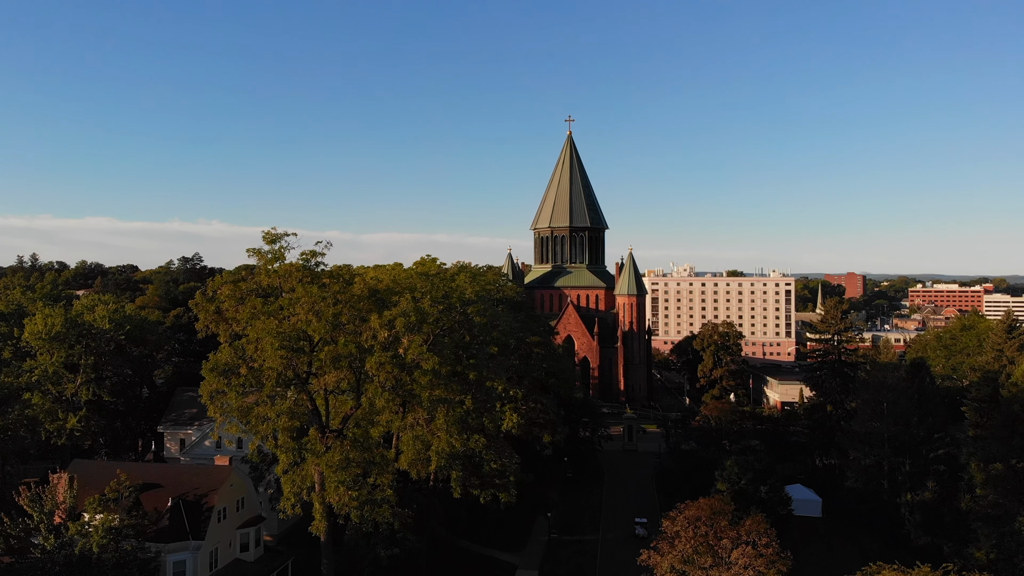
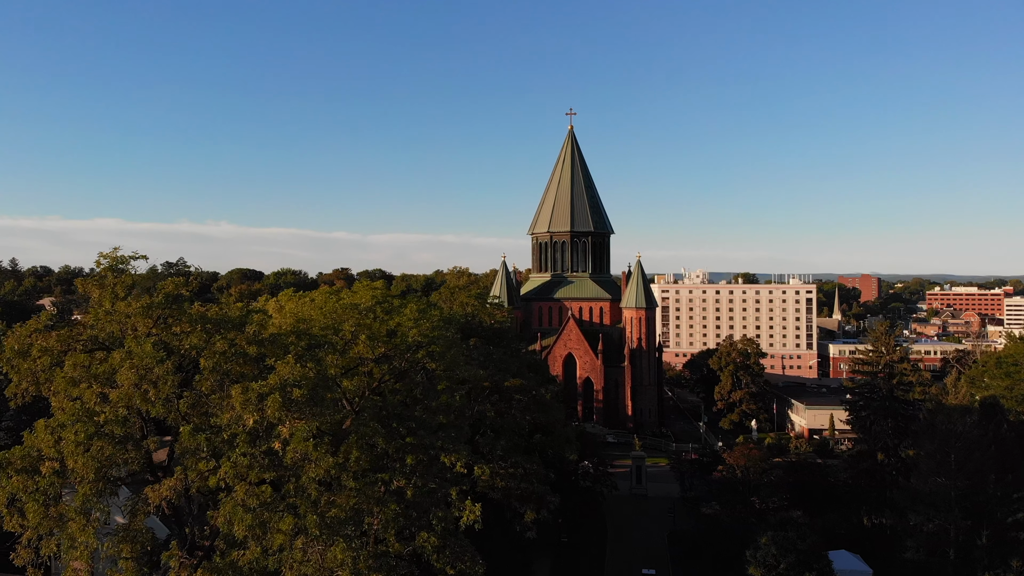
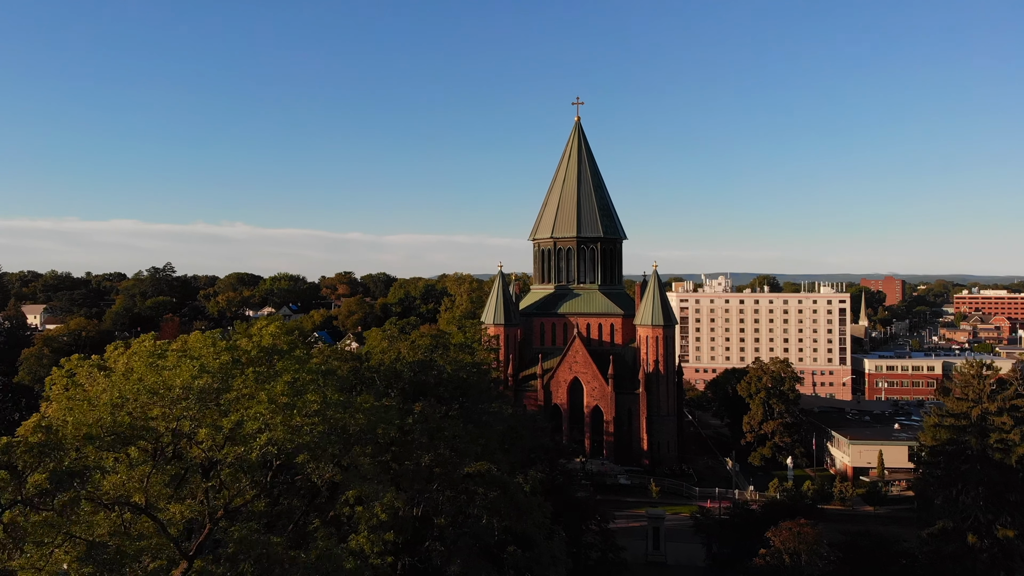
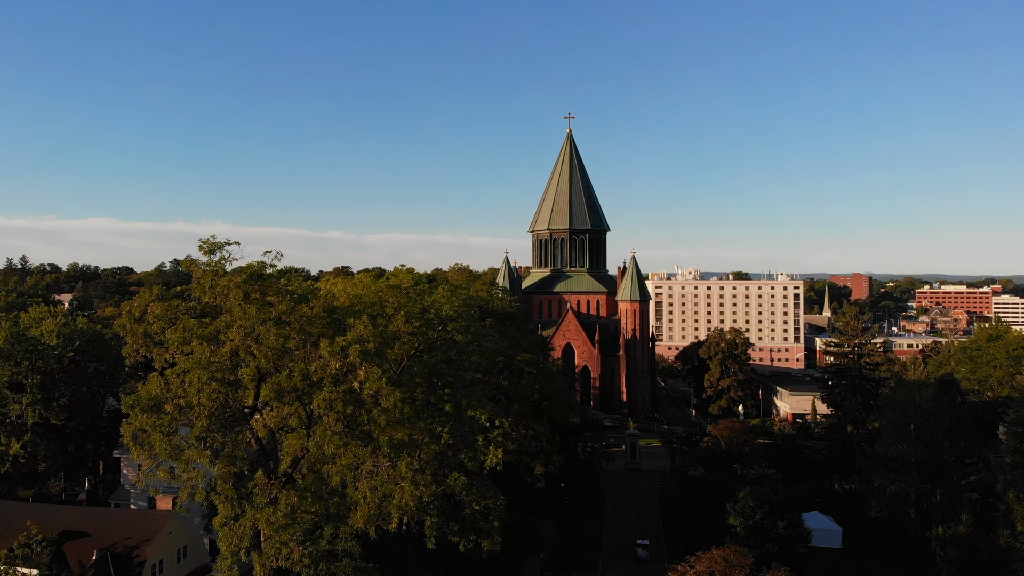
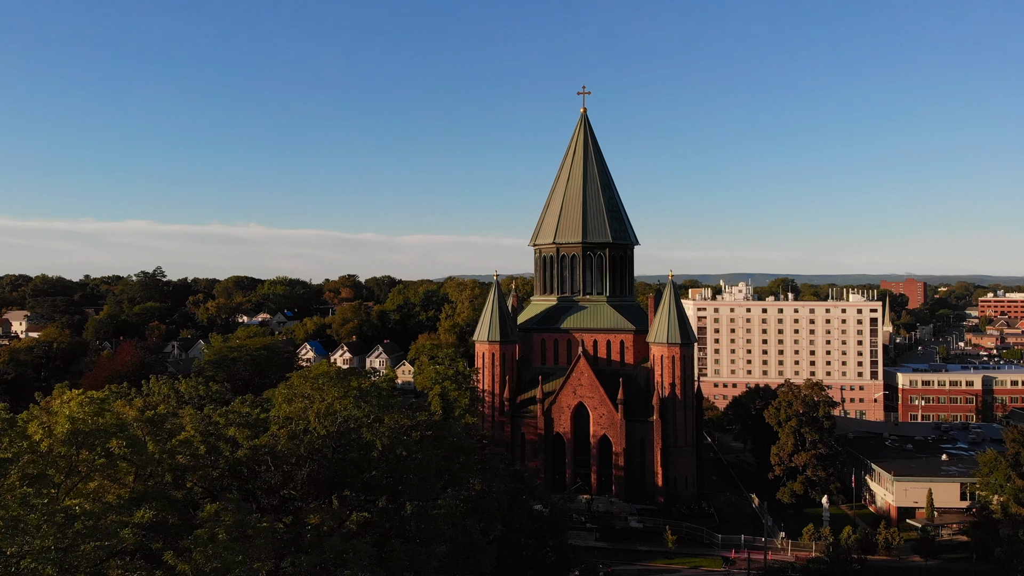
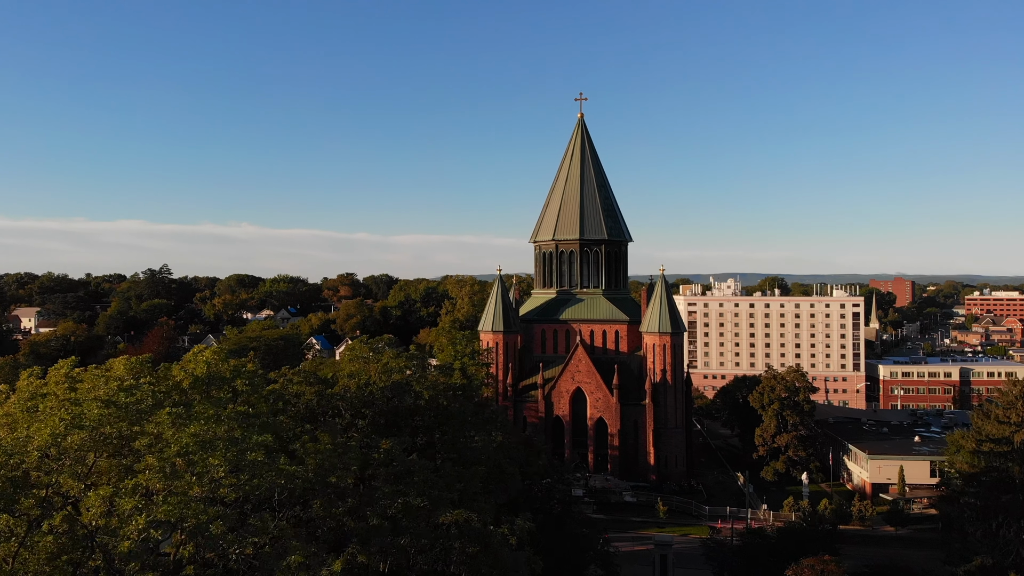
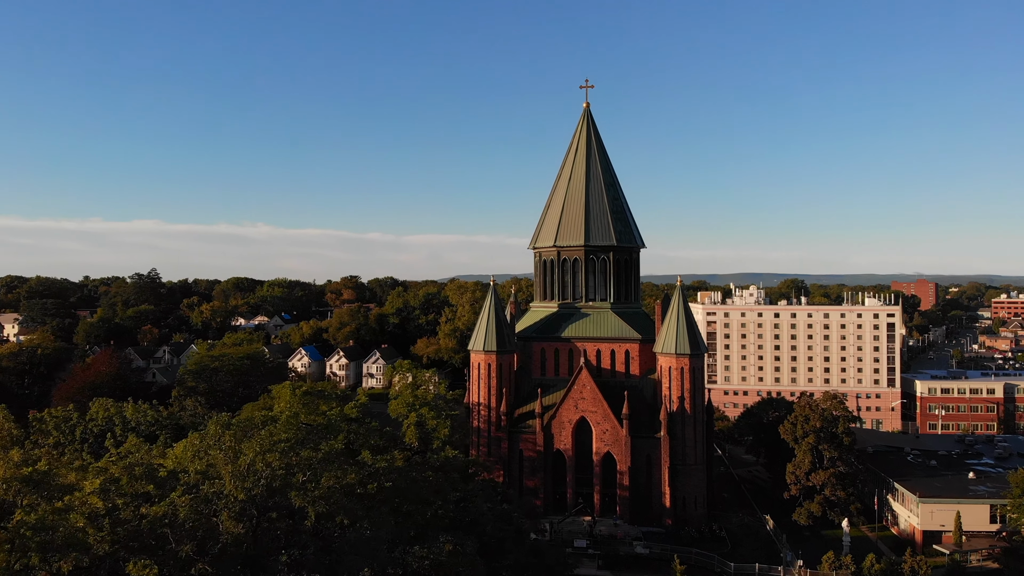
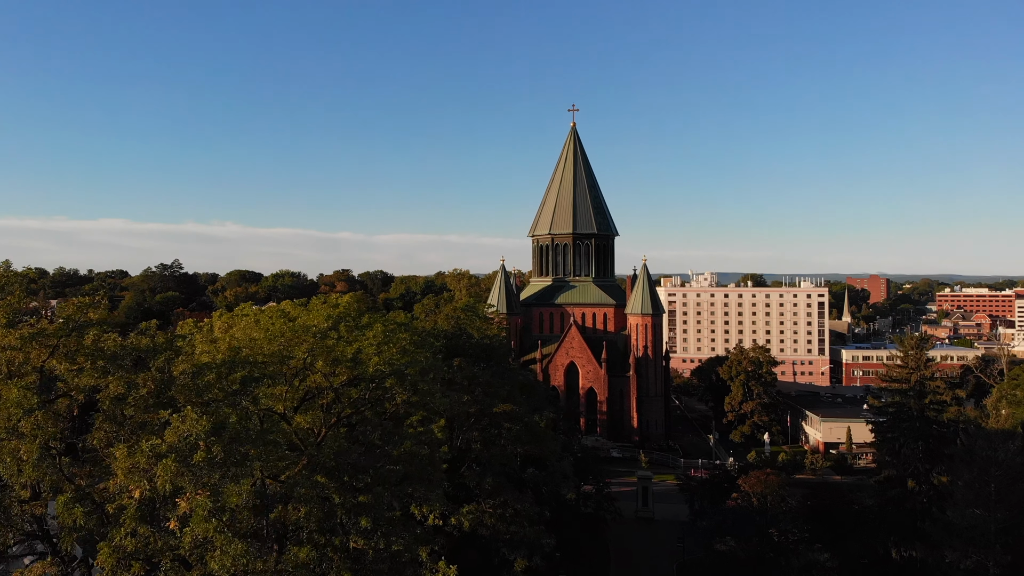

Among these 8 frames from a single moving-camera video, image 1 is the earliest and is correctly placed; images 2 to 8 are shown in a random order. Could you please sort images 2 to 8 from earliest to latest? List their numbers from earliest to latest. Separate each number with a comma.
4, 2, 8, 3, 6, 5, 7
